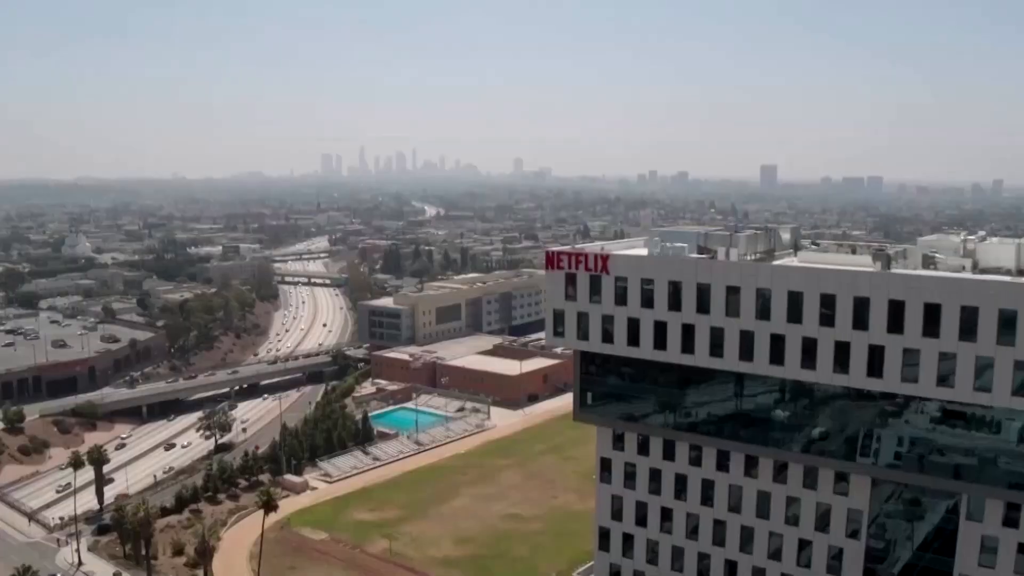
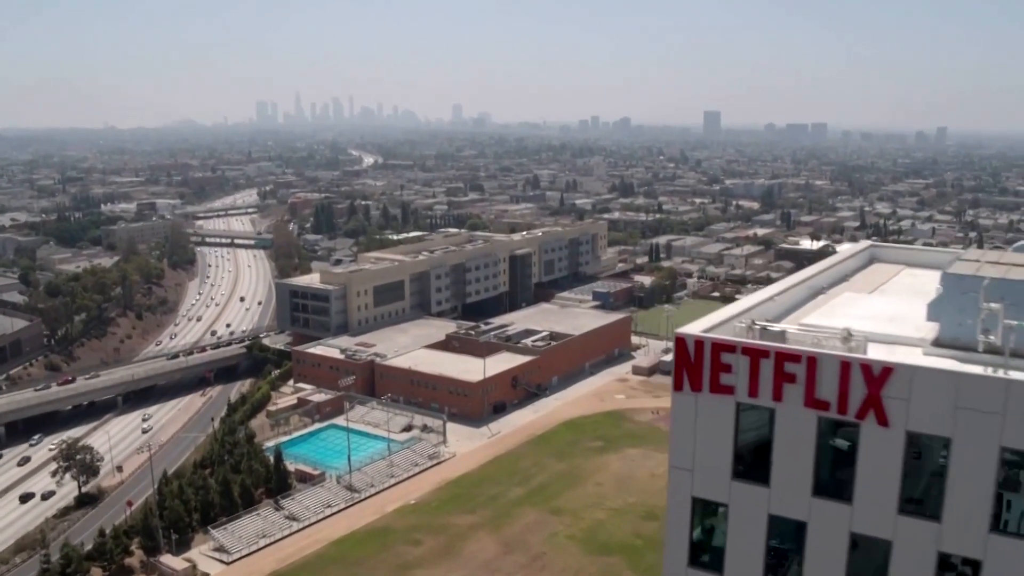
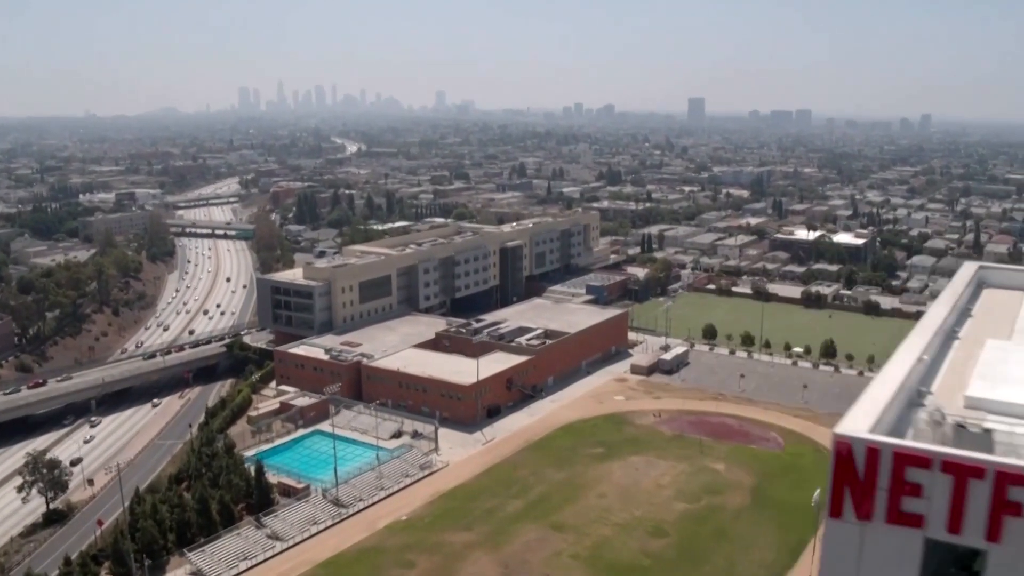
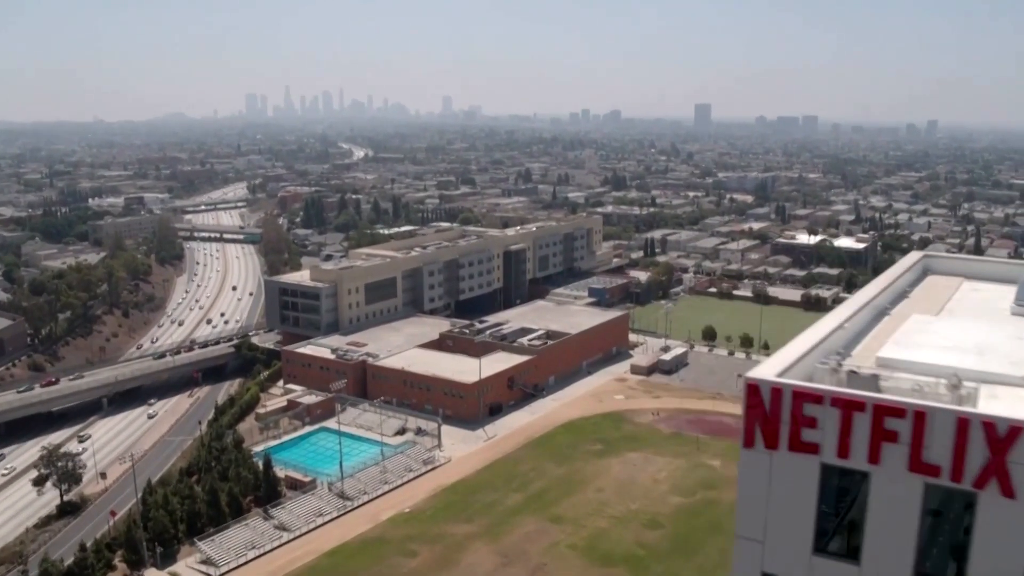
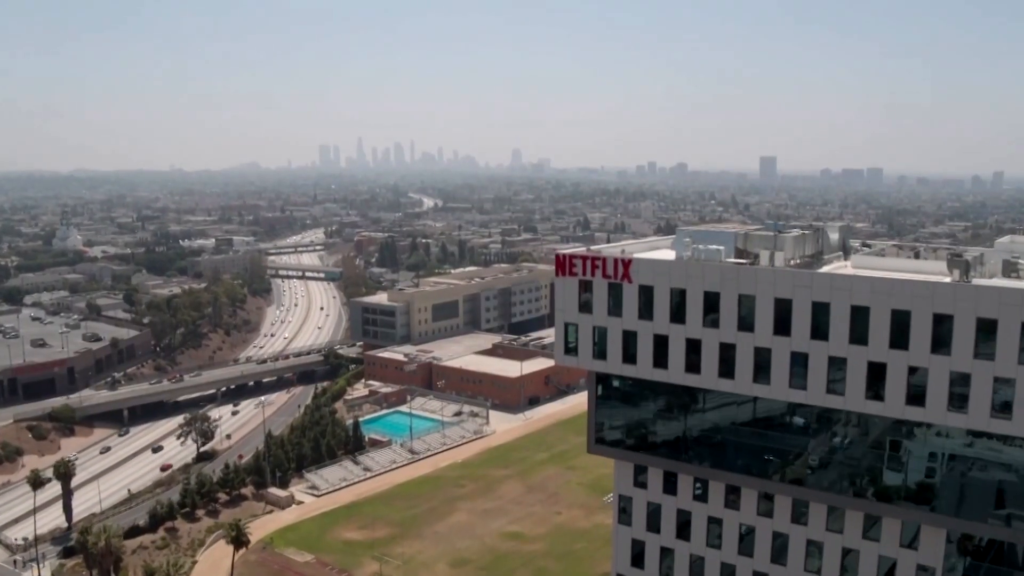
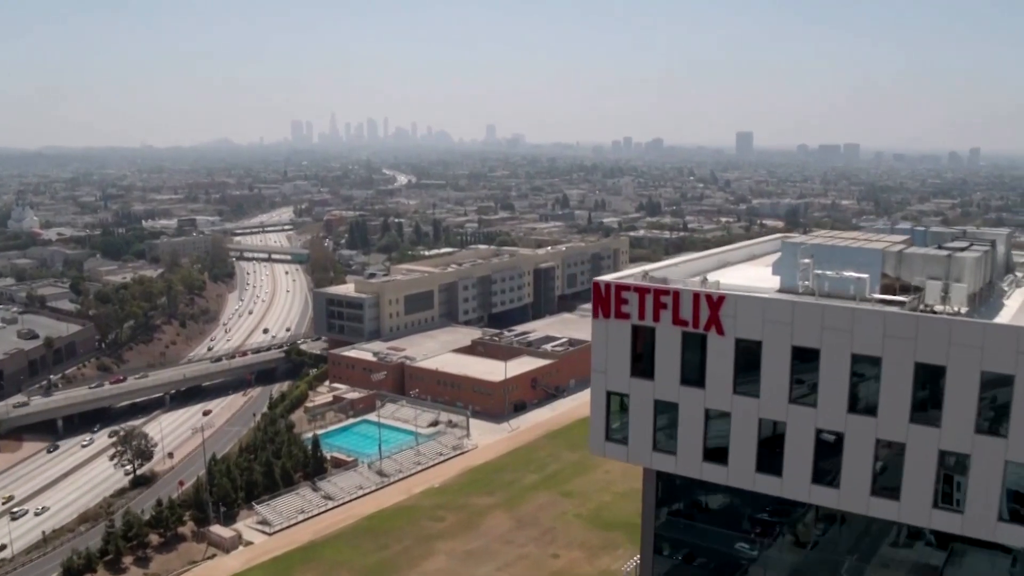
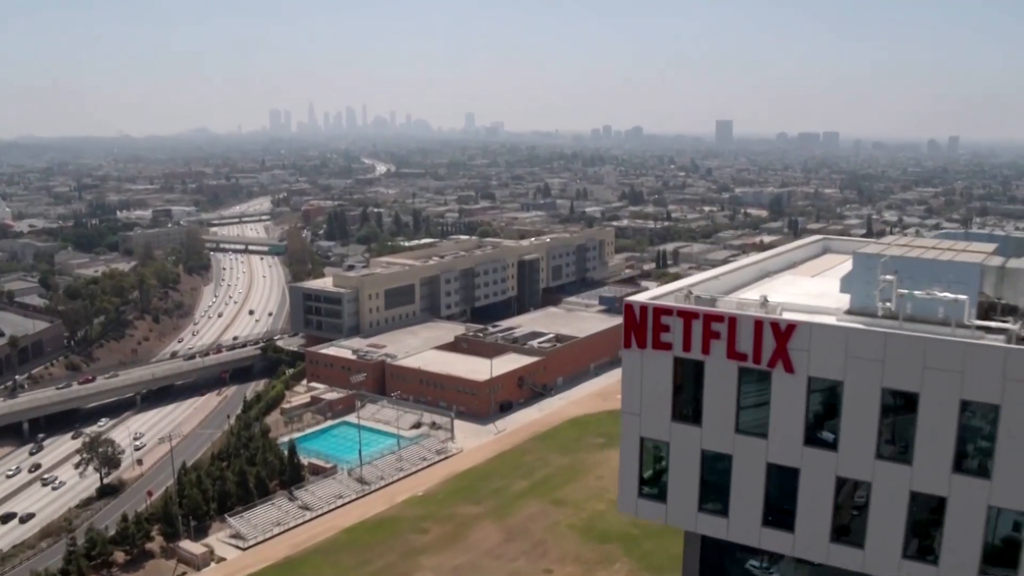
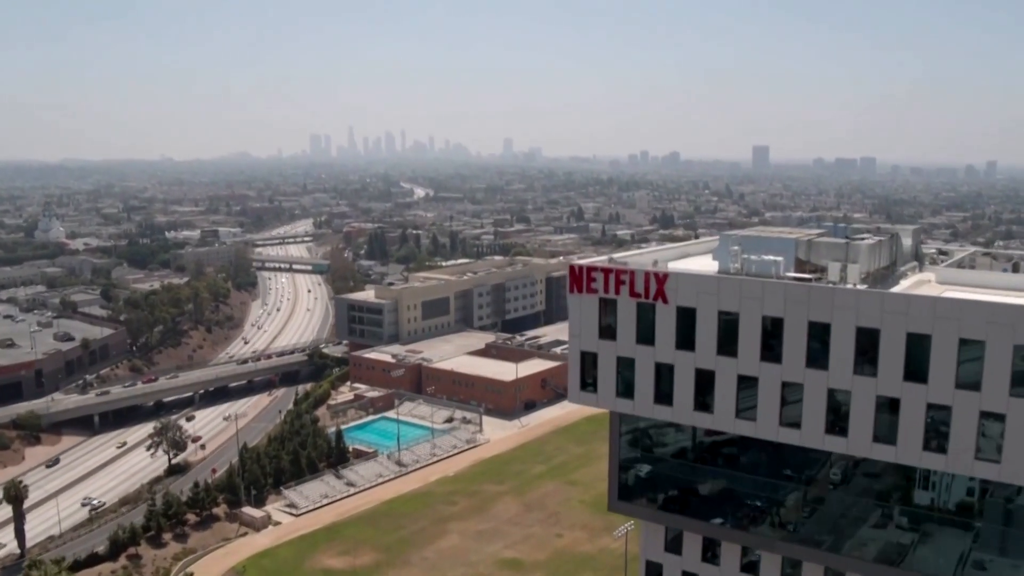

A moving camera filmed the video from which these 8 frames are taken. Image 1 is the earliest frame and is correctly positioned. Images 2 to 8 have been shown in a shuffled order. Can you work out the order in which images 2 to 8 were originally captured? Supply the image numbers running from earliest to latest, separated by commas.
5, 8, 6, 7, 2, 4, 3
